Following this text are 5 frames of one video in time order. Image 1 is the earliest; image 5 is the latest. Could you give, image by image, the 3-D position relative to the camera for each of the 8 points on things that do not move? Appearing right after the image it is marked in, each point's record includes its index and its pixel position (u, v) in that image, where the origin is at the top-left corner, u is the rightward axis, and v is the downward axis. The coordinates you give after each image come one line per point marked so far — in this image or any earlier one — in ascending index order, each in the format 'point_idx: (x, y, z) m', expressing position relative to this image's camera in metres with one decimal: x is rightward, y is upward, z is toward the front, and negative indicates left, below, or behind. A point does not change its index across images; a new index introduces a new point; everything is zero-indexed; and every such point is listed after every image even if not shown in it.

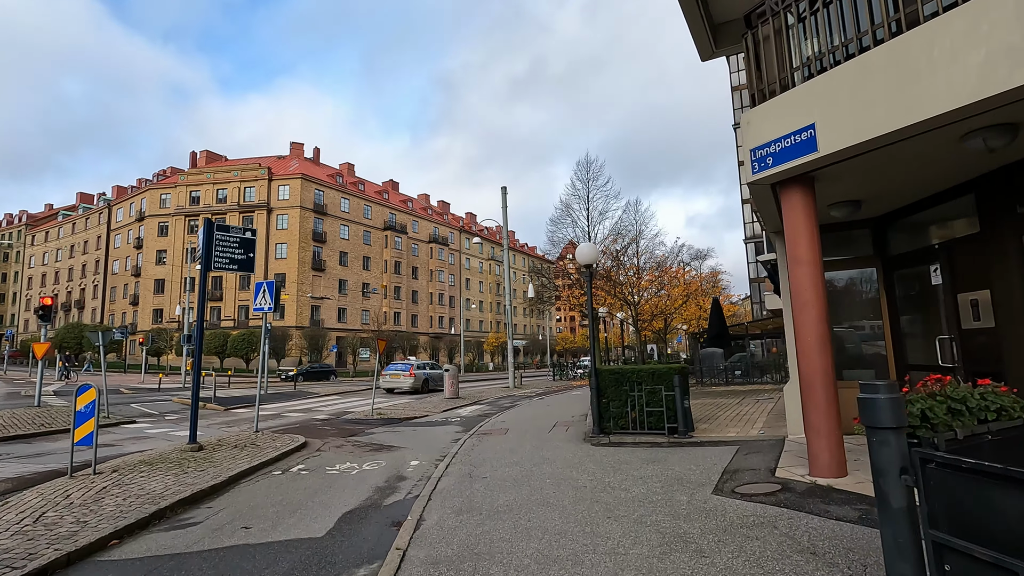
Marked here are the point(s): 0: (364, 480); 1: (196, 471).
0: (-2.2, -2.8, +7.9) m
1: (-4.6, -2.7, +7.8) m
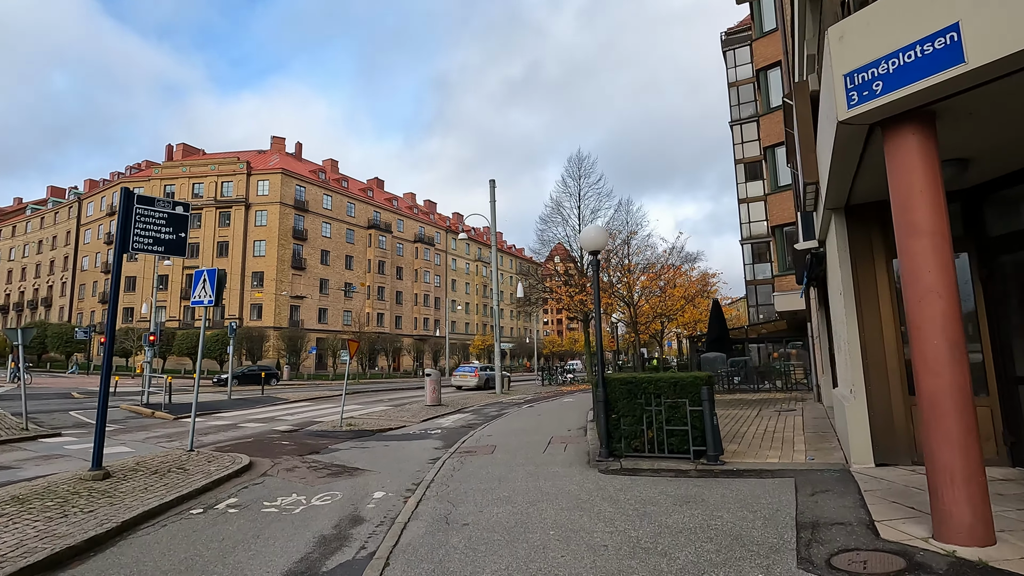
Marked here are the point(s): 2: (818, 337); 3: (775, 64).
0: (-2.3, -2.6, +6.1) m
1: (-4.7, -2.5, +5.9) m
2: (+8.2, -1.3, +14.5) m
3: (+9.7, +8.3, +19.9) m
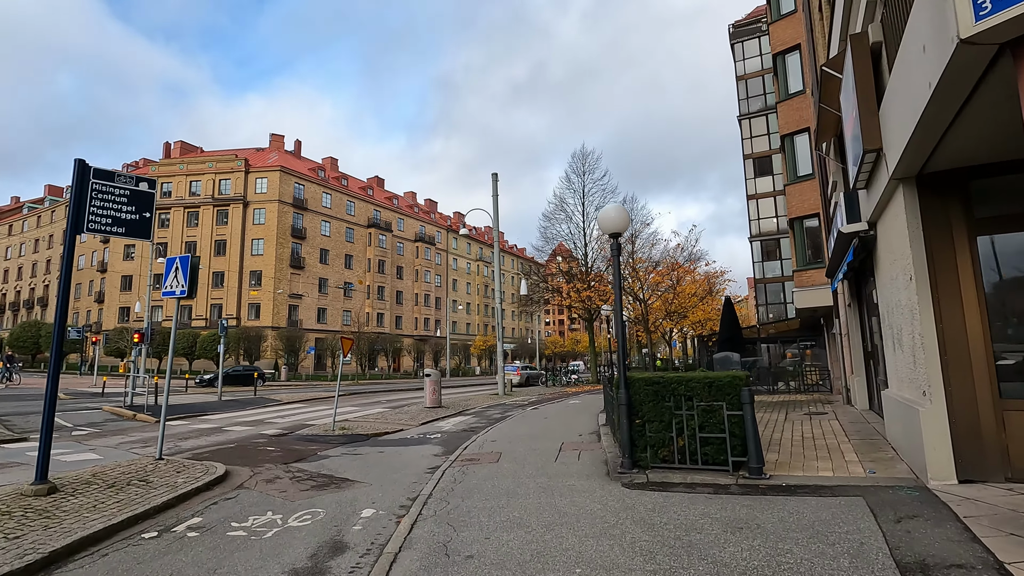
0: (-2.2, -2.5, +5.1) m
1: (-4.6, -2.3, +4.8) m
2: (+8.4, -1.2, +13.5) m
3: (+9.9, +8.4, +18.9) m
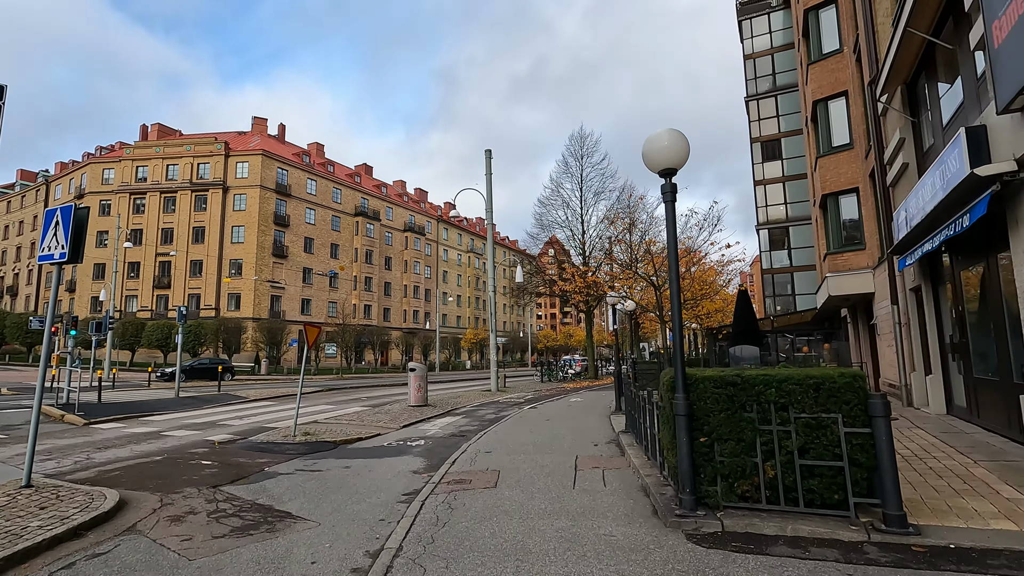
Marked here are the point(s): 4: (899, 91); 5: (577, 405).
0: (-2.1, -2.1, +2.8) m
1: (-4.5, -1.9, +2.5) m
2: (+8.3, -0.8, +11.4) m
3: (+9.8, +8.9, +16.7) m
4: (+7.7, +3.9, +10.7) m
5: (+2.1, -3.7, +16.8) m
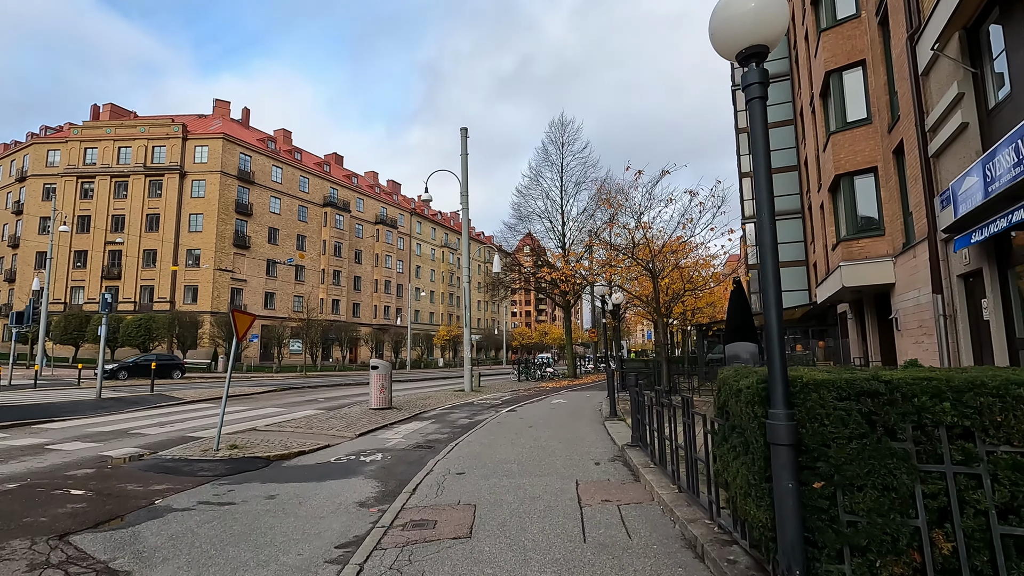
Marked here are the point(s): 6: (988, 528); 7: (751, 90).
0: (-2.0, -1.8, +0.7) m
1: (-4.4, -1.5, +0.3) m
2: (+8.0, -0.5, +9.7) m
3: (+9.3, +9.1, +15.1) m
4: (+7.4, +4.1, +9.0) m
5: (+1.4, -3.3, +14.9) m
6: (+2.3, -1.1, +2.6) m
7: (+1.5, +1.2, +3.3) m
